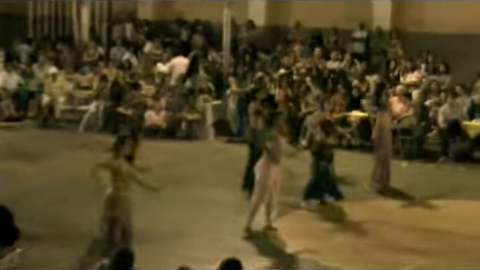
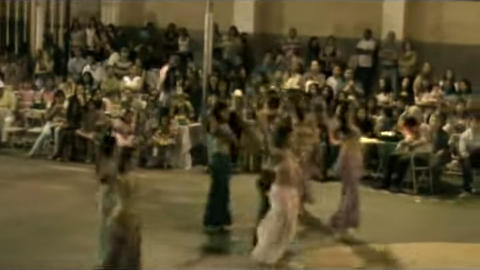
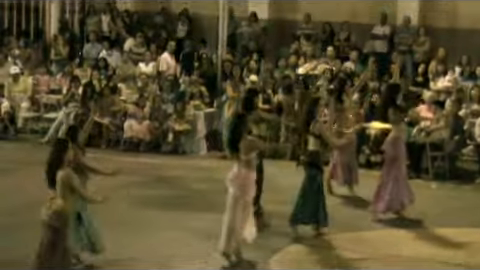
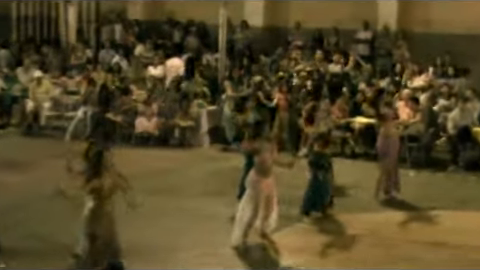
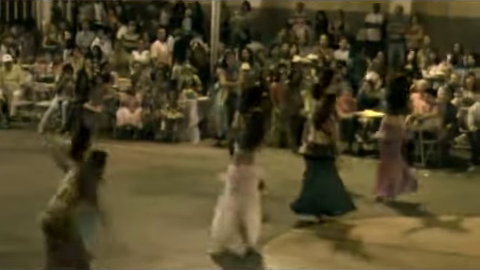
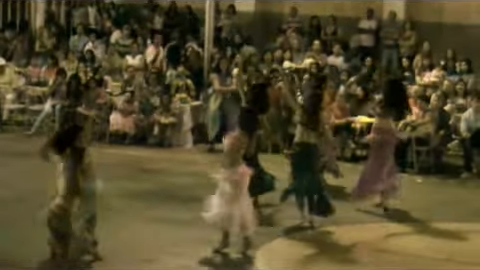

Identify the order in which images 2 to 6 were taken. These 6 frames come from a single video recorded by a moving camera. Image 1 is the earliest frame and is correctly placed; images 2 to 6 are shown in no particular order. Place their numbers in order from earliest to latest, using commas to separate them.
4, 5, 6, 3, 2
